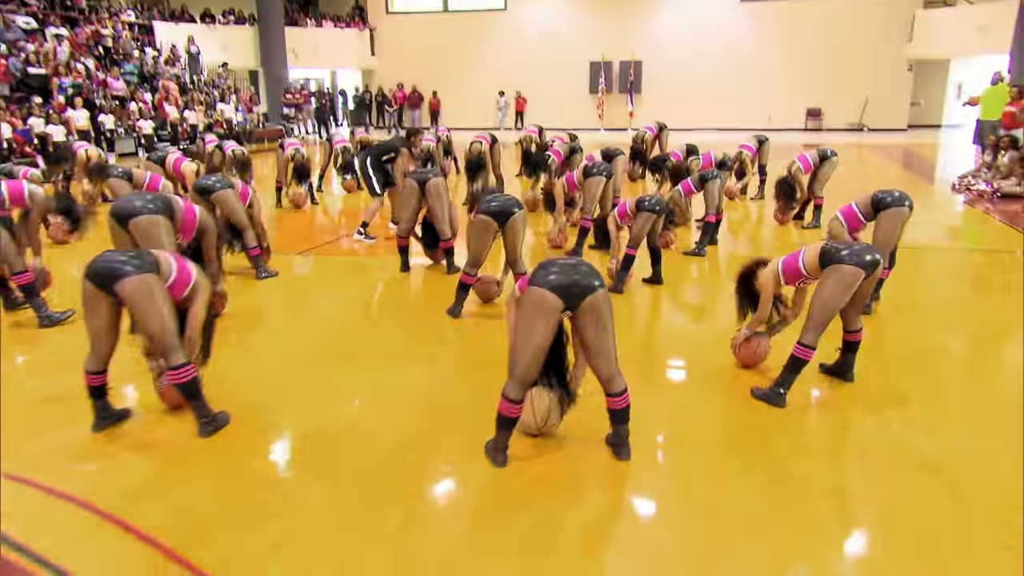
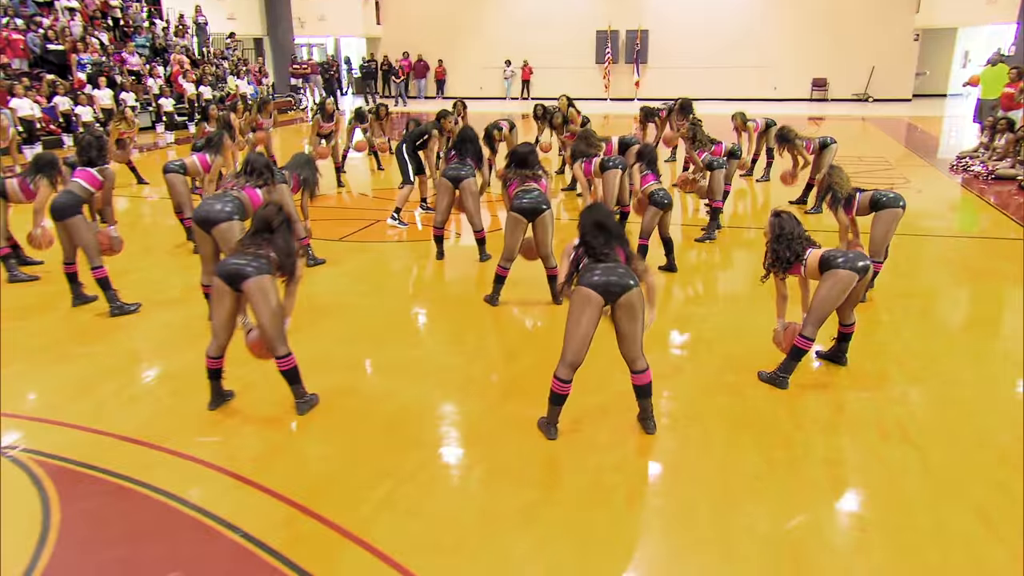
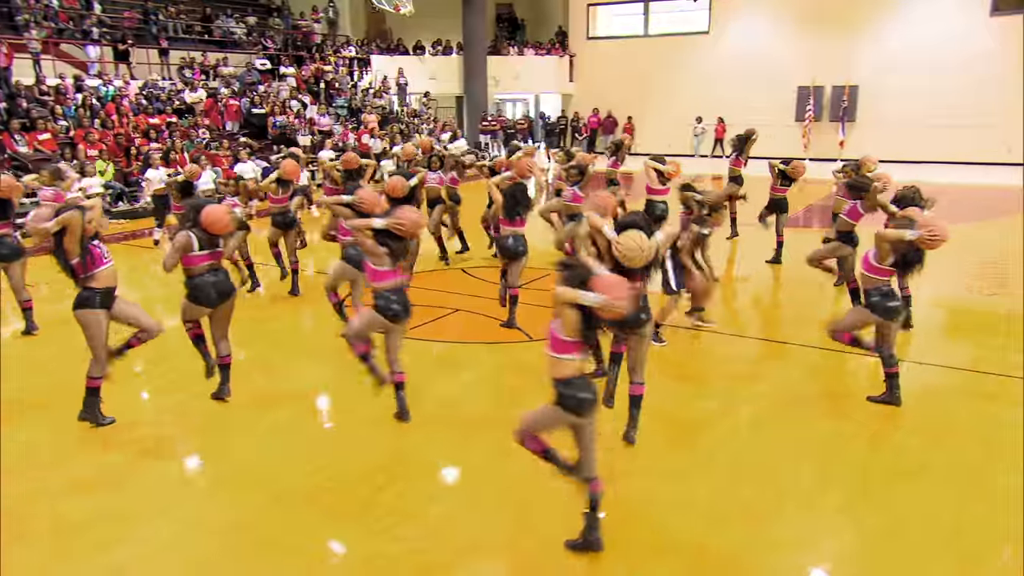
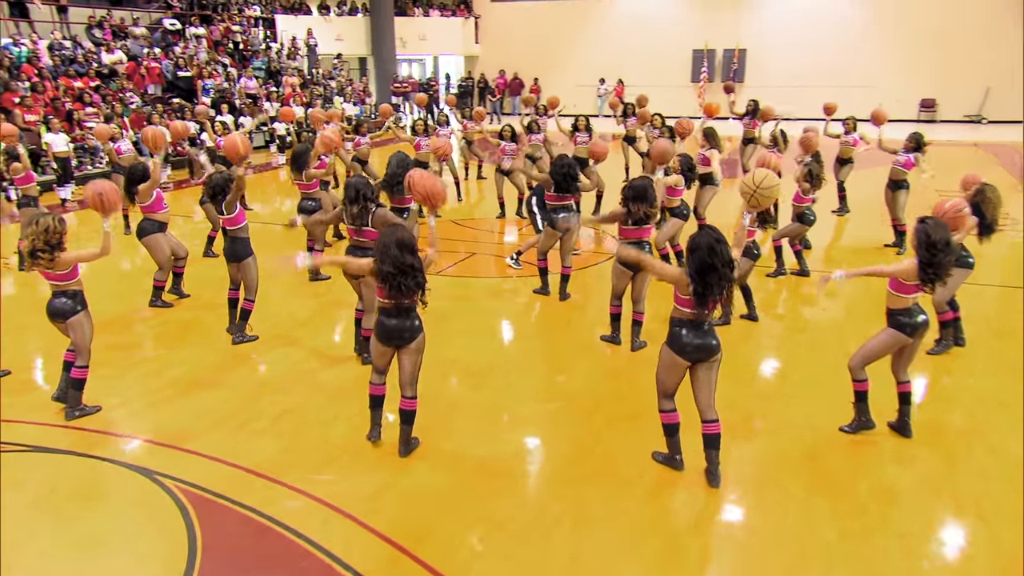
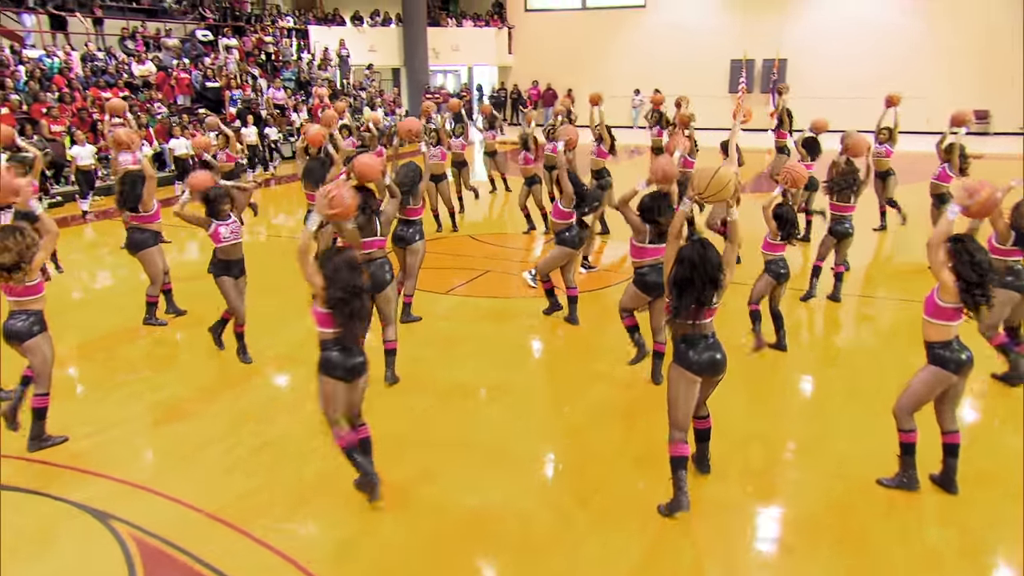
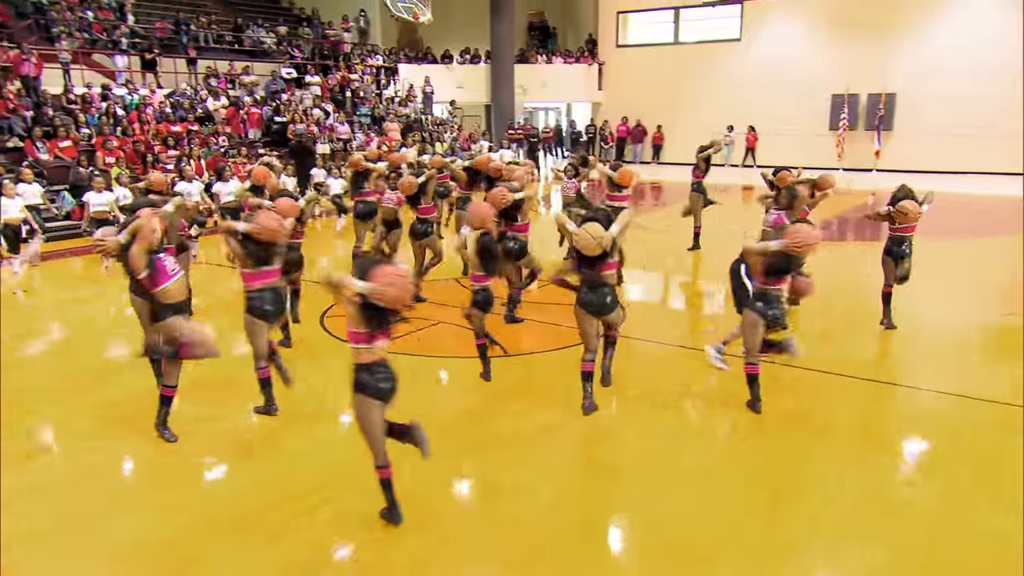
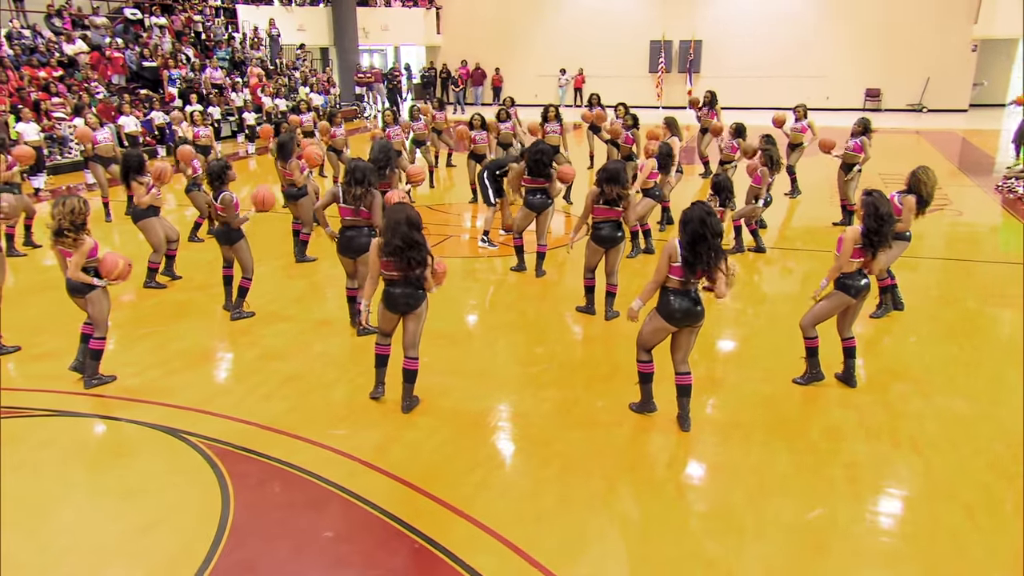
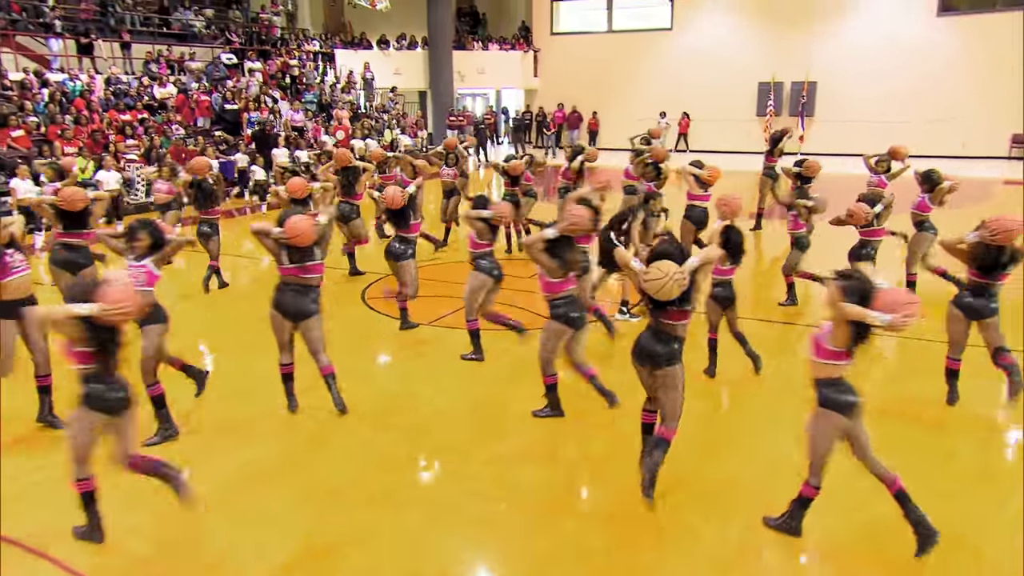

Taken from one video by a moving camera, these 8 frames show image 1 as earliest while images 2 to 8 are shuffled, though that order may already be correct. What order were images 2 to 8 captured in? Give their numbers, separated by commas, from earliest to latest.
2, 7, 4, 5, 8, 3, 6
